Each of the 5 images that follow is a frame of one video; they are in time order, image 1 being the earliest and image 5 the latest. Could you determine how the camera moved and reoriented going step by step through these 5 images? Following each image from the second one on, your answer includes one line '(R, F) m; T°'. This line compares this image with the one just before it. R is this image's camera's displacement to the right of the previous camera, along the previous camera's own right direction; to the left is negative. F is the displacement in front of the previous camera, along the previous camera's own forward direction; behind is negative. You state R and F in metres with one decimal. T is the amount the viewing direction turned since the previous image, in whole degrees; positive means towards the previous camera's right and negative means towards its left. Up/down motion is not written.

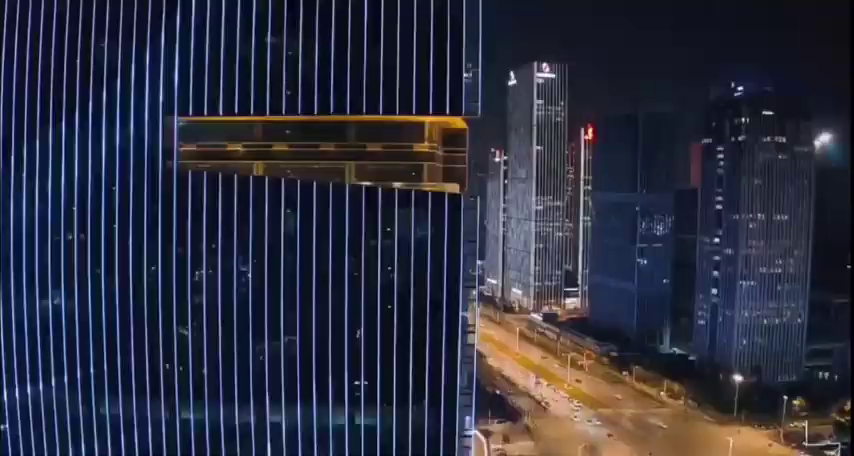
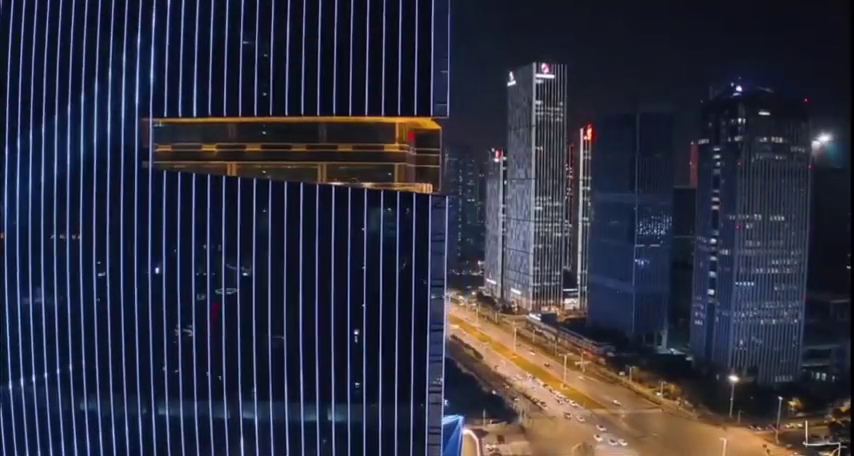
(+1.0, -0.2) m; -1°
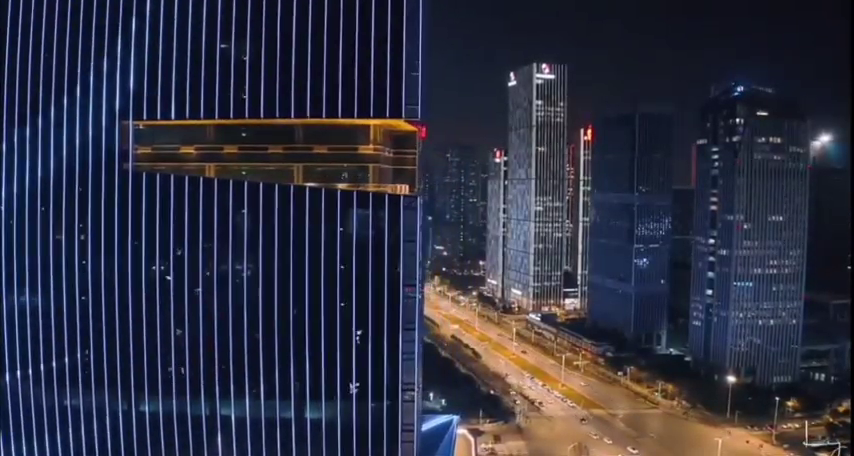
(+1.0, -0.2) m; -1°
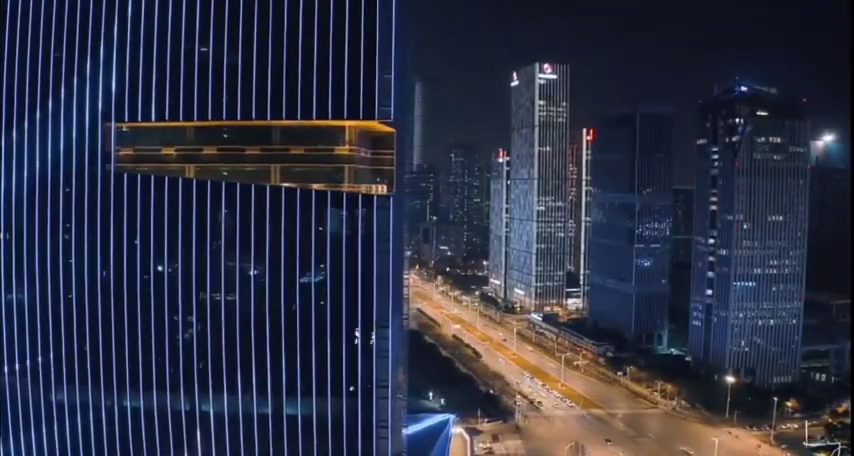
(+1.0, -0.3) m; -1°
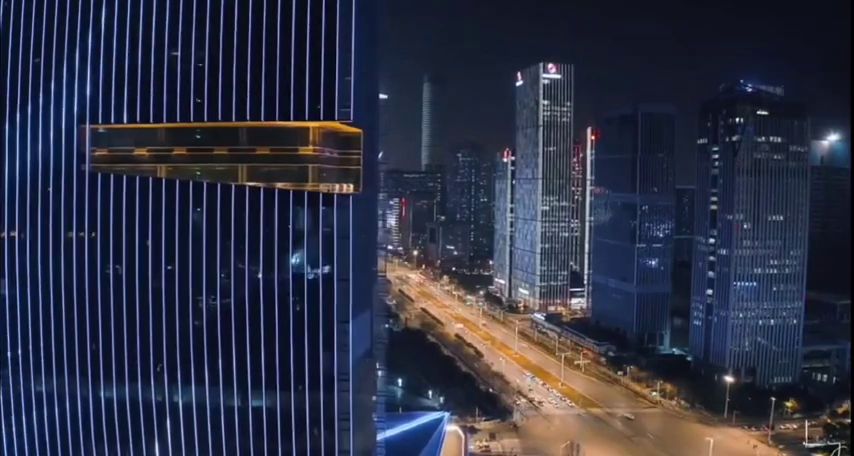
(+1.6, -0.5) m; -1°
